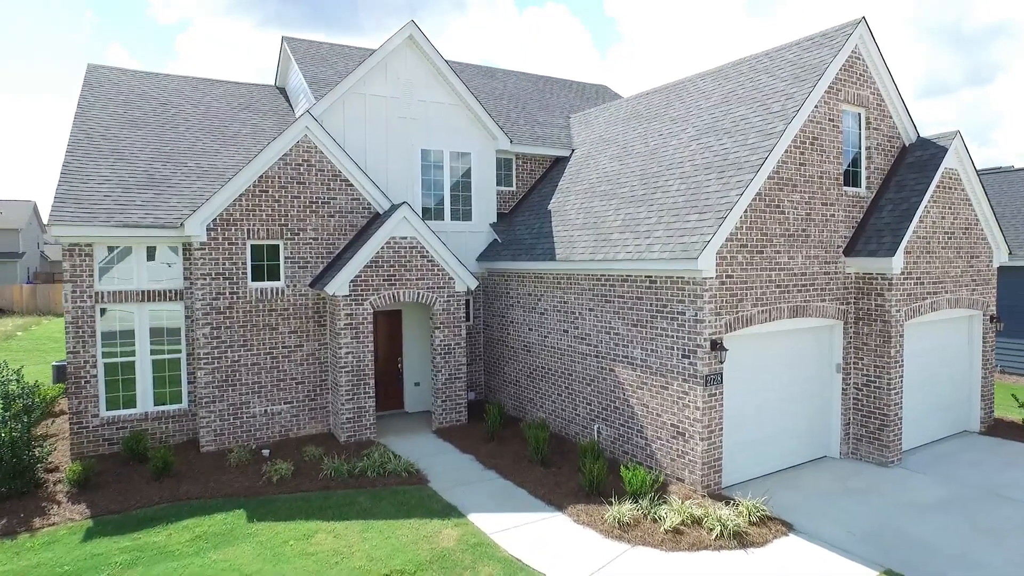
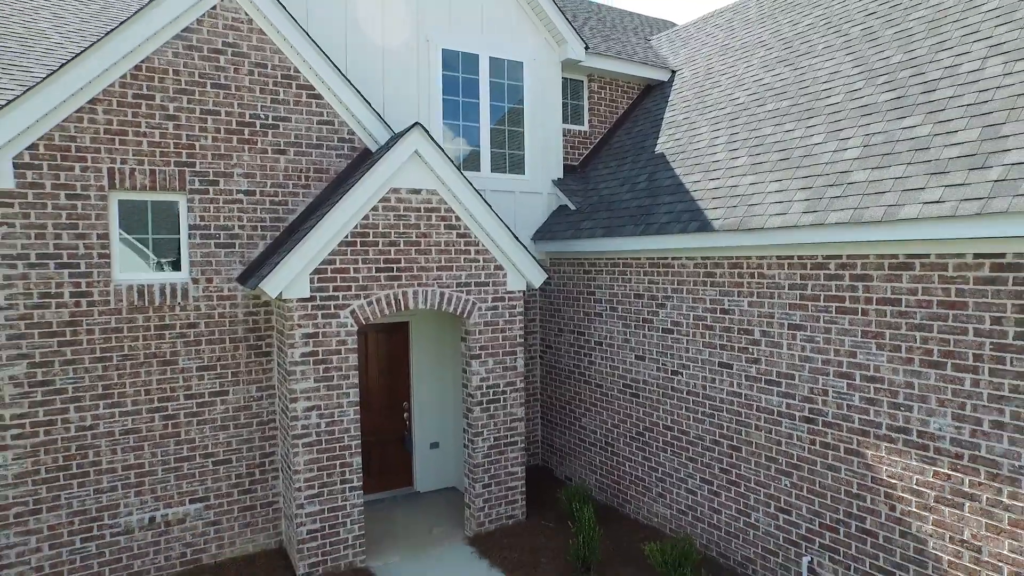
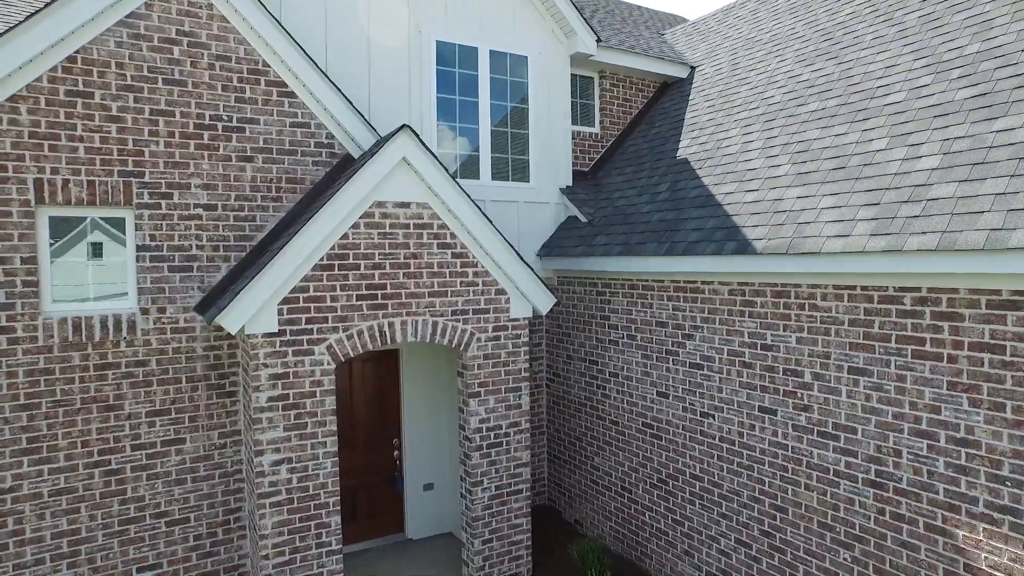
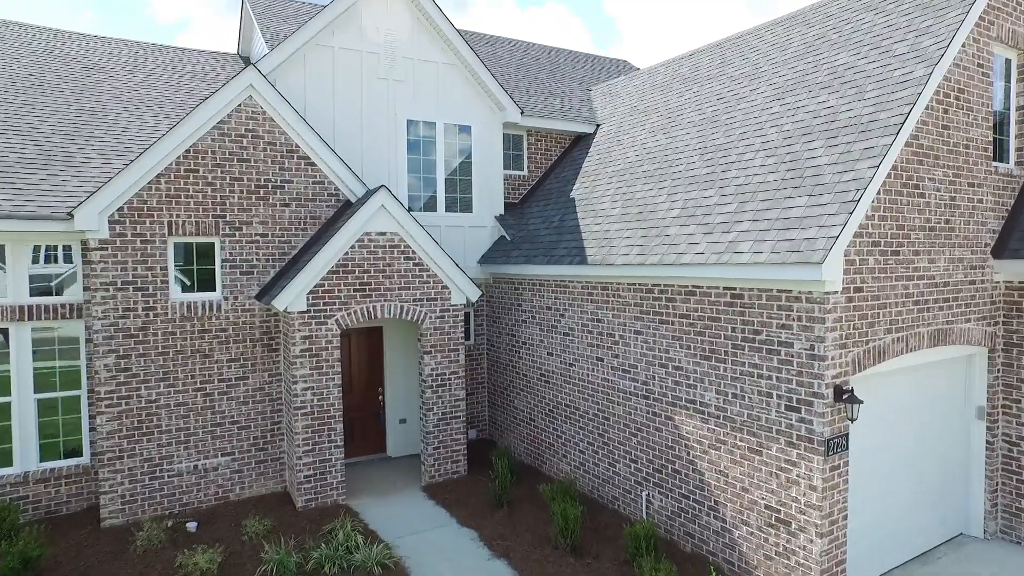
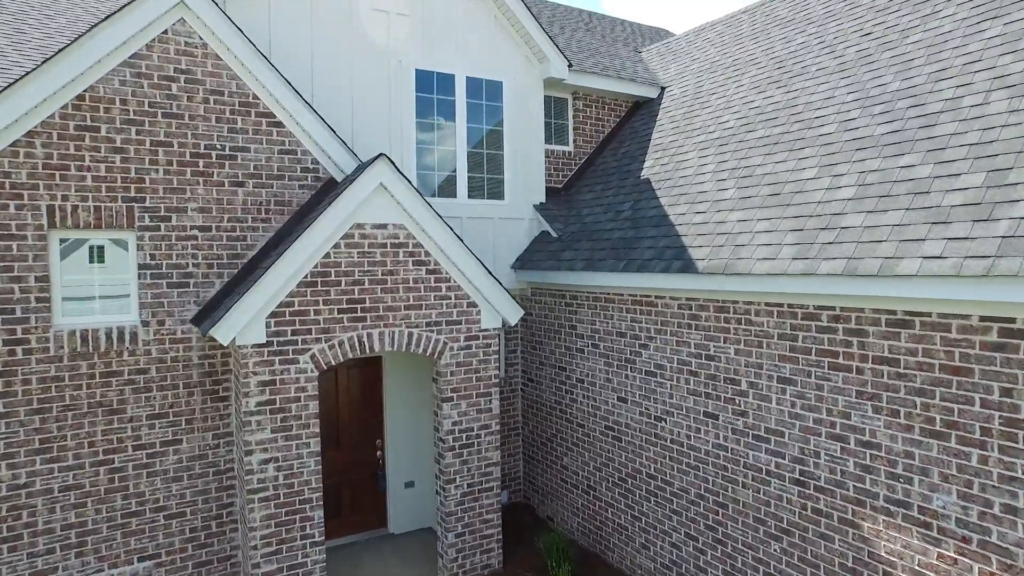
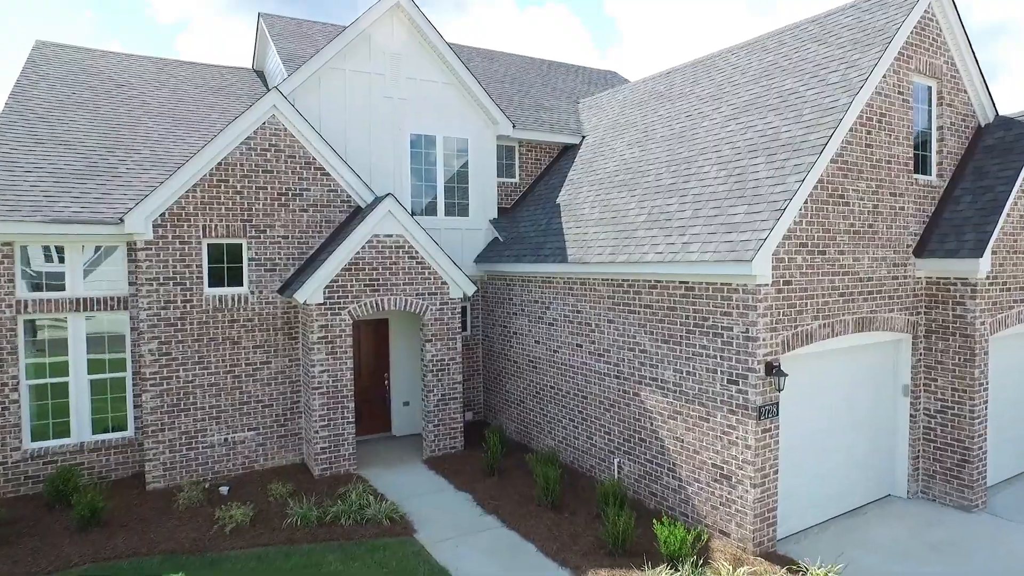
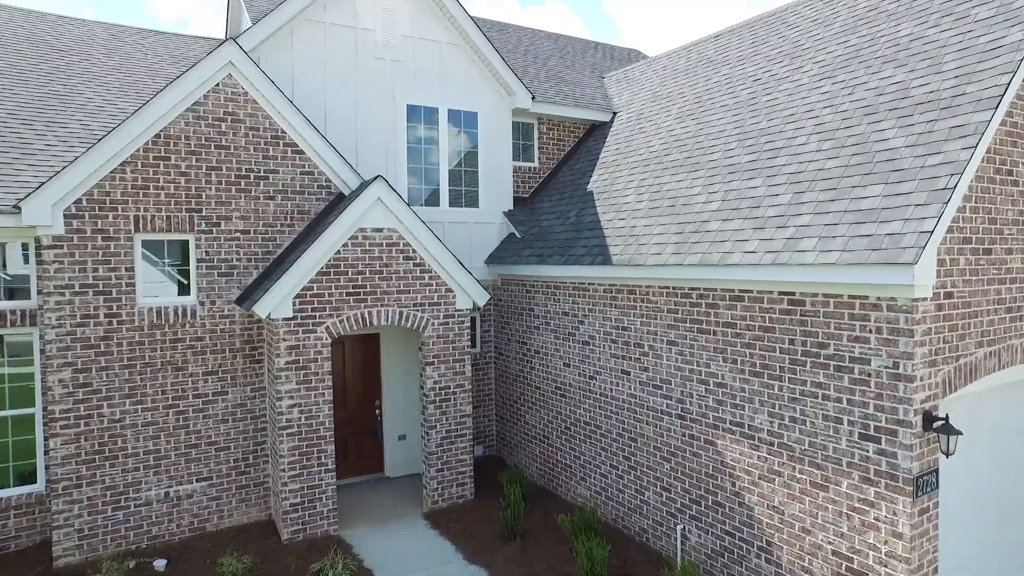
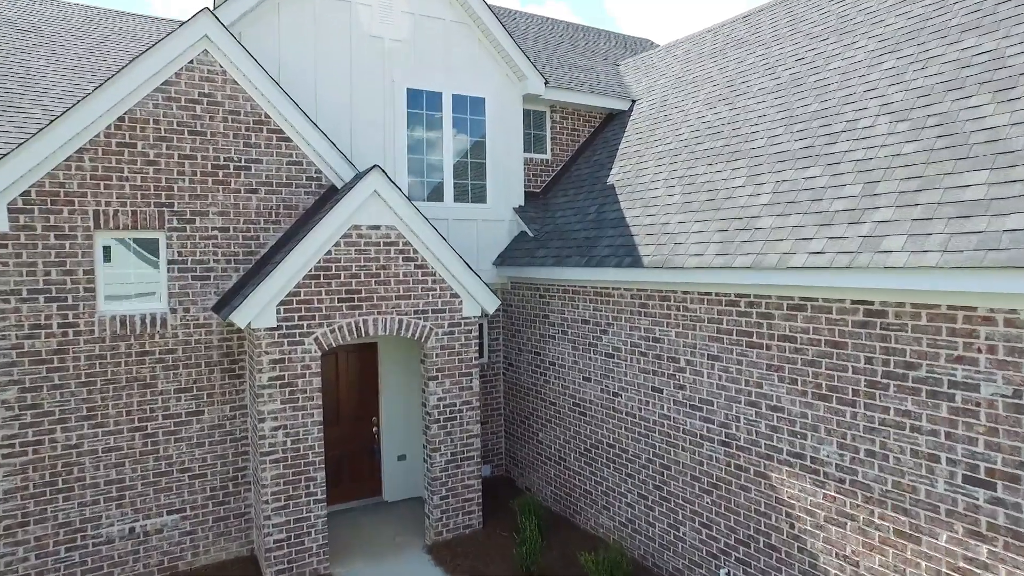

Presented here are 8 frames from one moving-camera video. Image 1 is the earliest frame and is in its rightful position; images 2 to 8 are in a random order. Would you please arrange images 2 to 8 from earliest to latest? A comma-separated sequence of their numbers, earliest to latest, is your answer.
6, 4, 7, 8, 5, 3, 2
